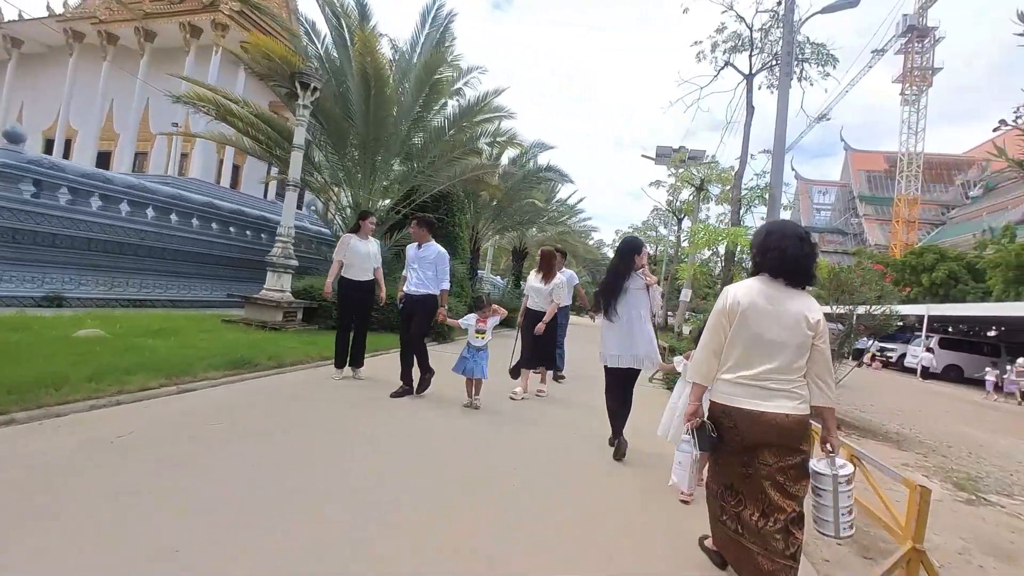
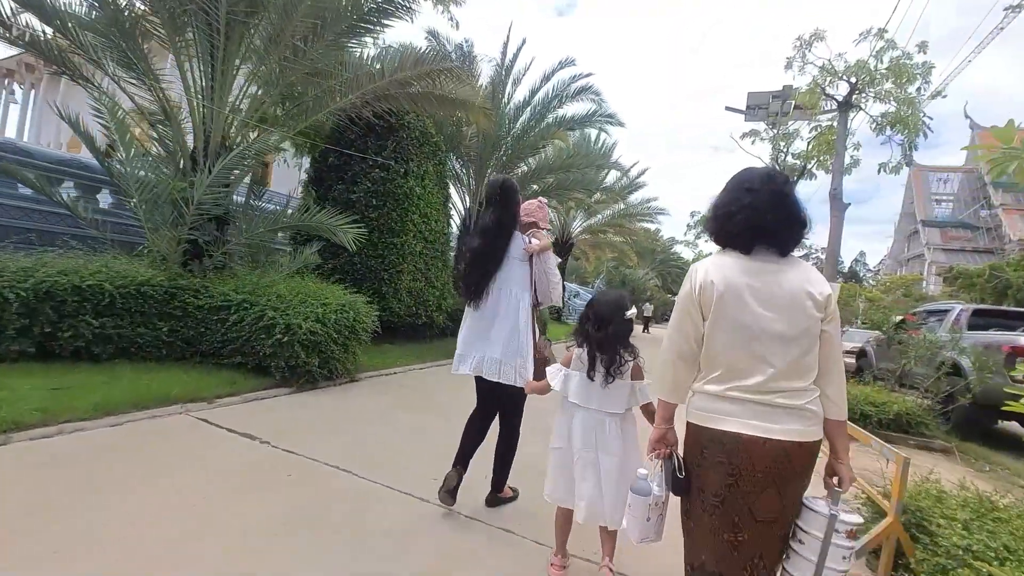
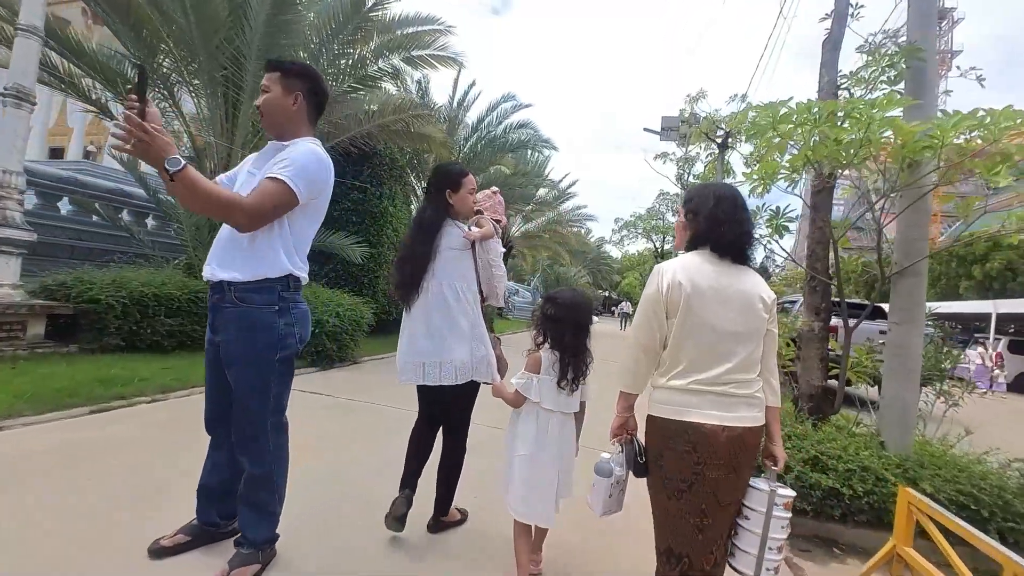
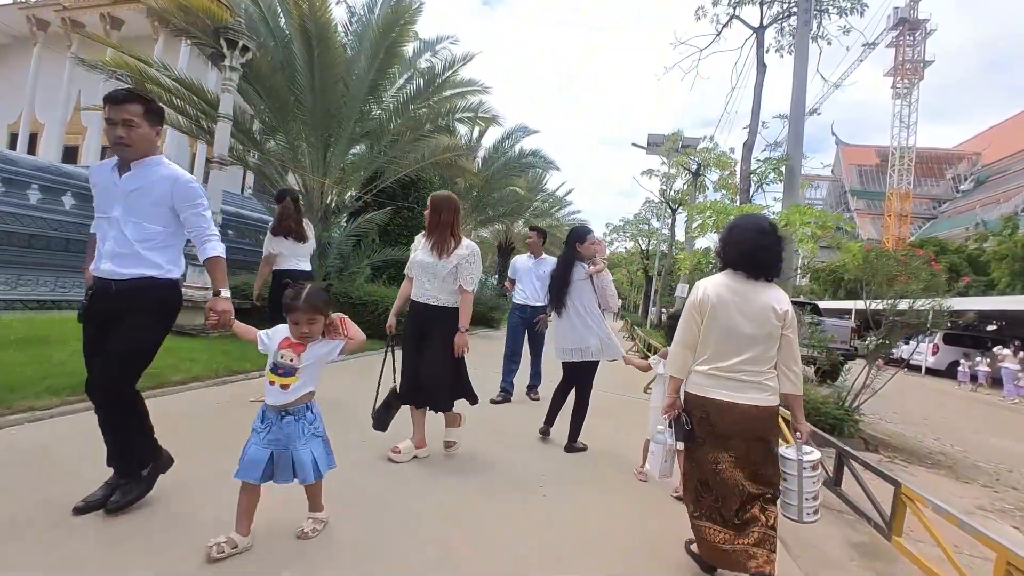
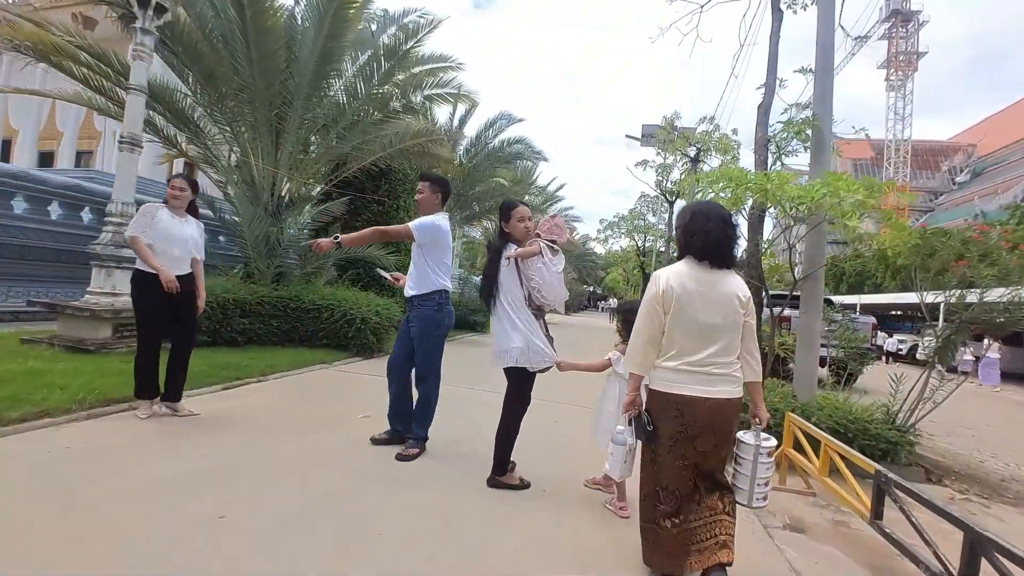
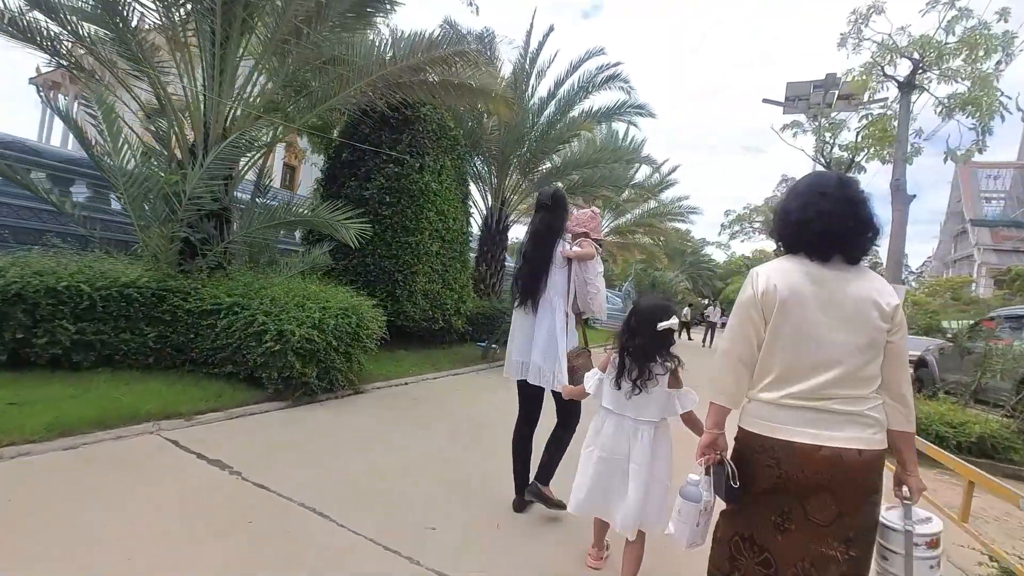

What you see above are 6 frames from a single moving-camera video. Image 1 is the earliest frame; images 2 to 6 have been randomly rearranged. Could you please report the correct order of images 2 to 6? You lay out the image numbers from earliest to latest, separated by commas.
4, 5, 3, 2, 6
